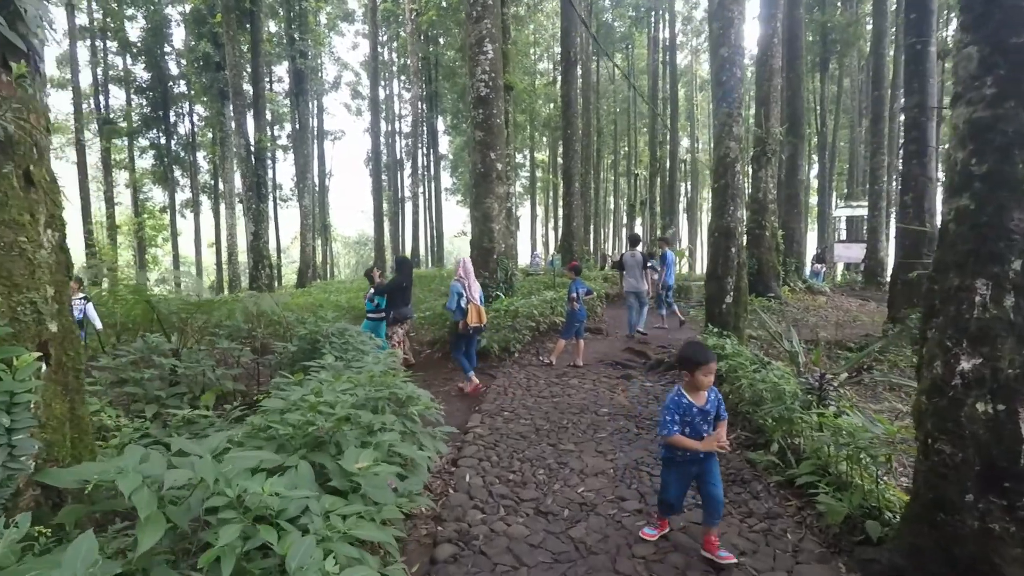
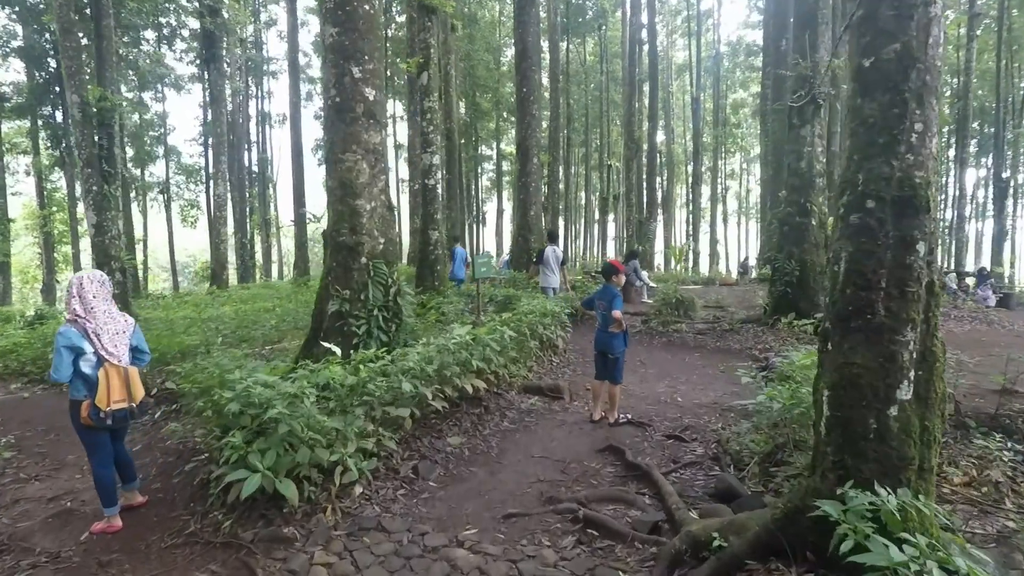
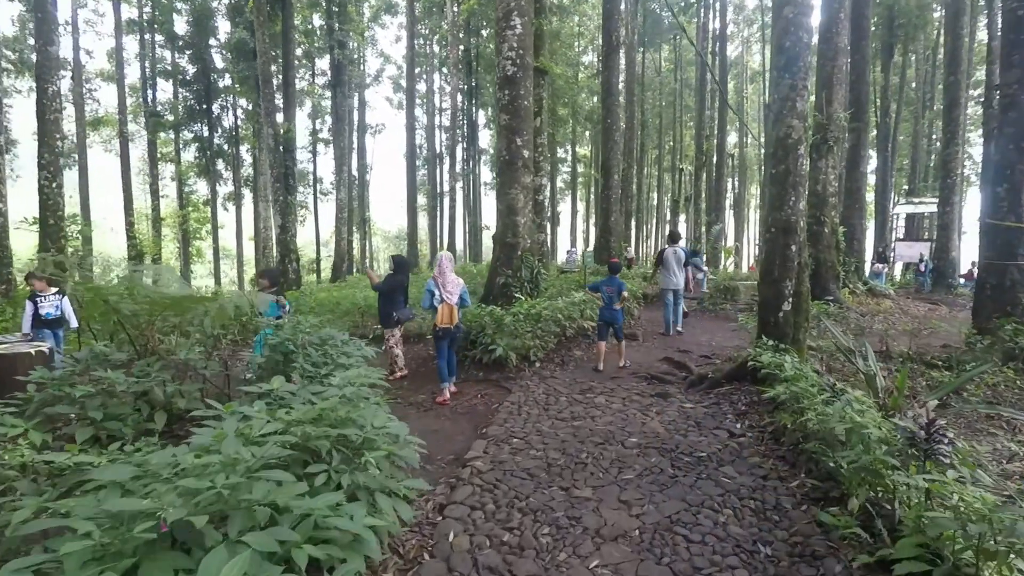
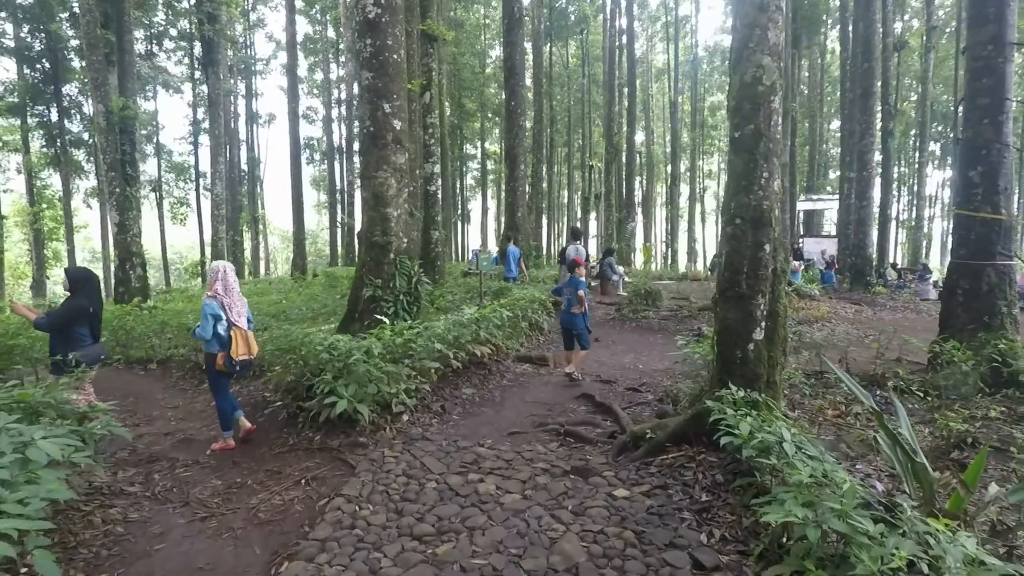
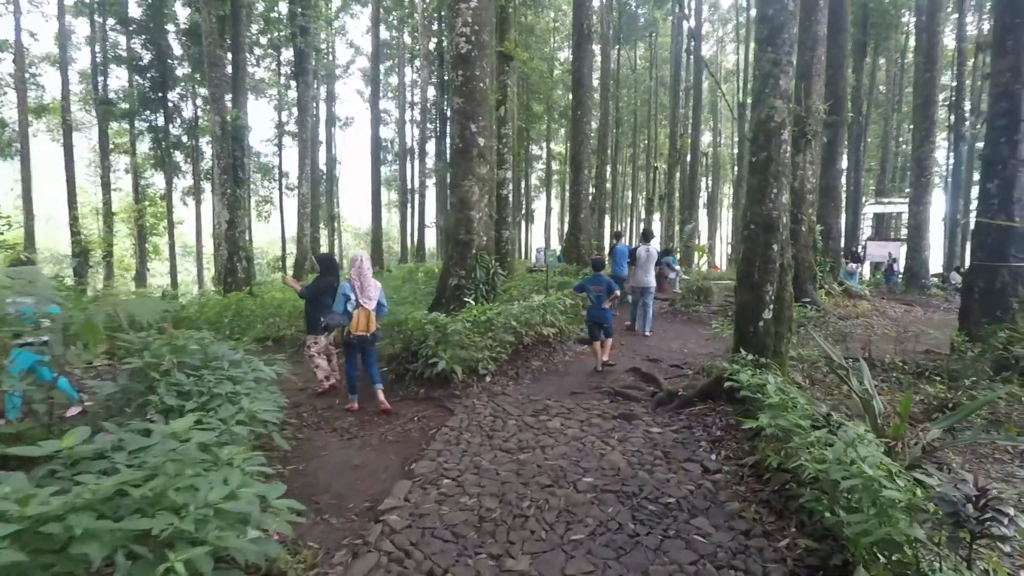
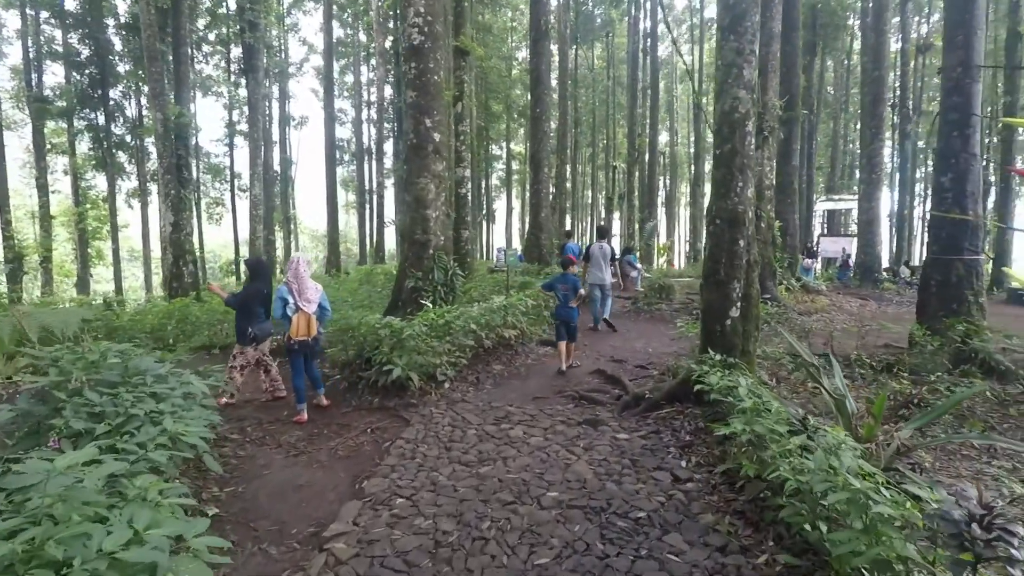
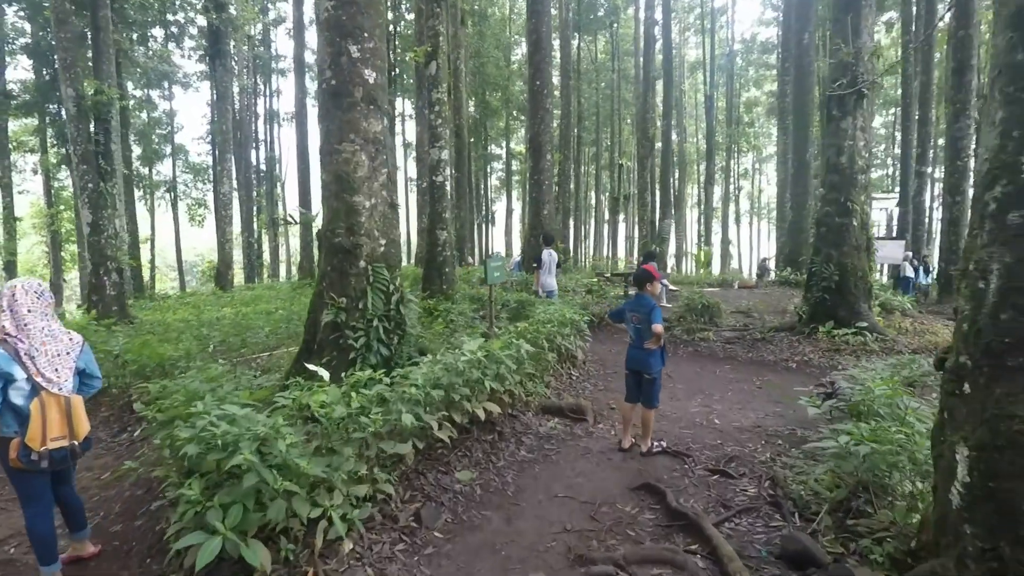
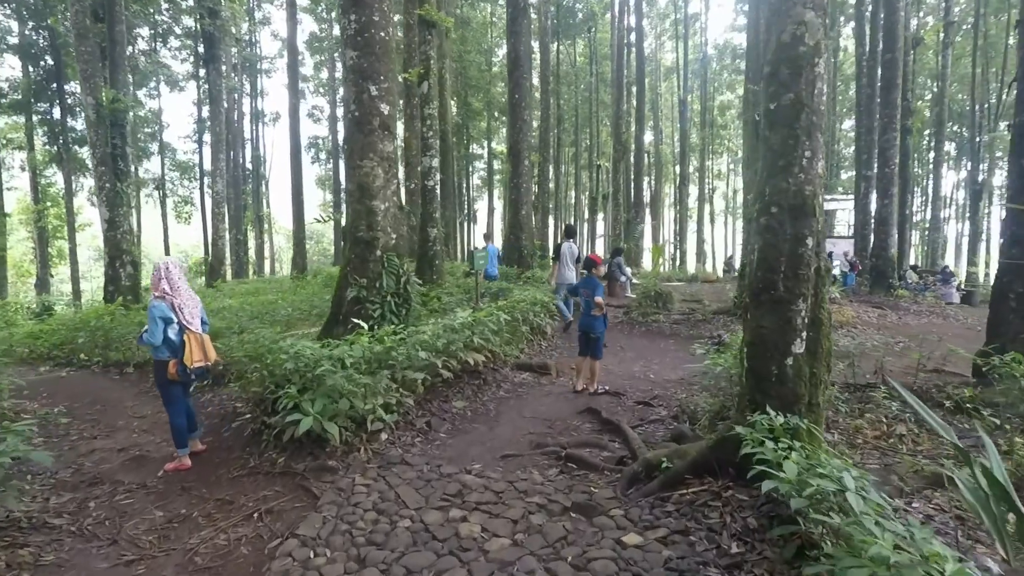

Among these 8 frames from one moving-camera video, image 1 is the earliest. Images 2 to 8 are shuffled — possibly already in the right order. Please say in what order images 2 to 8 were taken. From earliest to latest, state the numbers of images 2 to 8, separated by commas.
3, 5, 6, 4, 8, 2, 7
